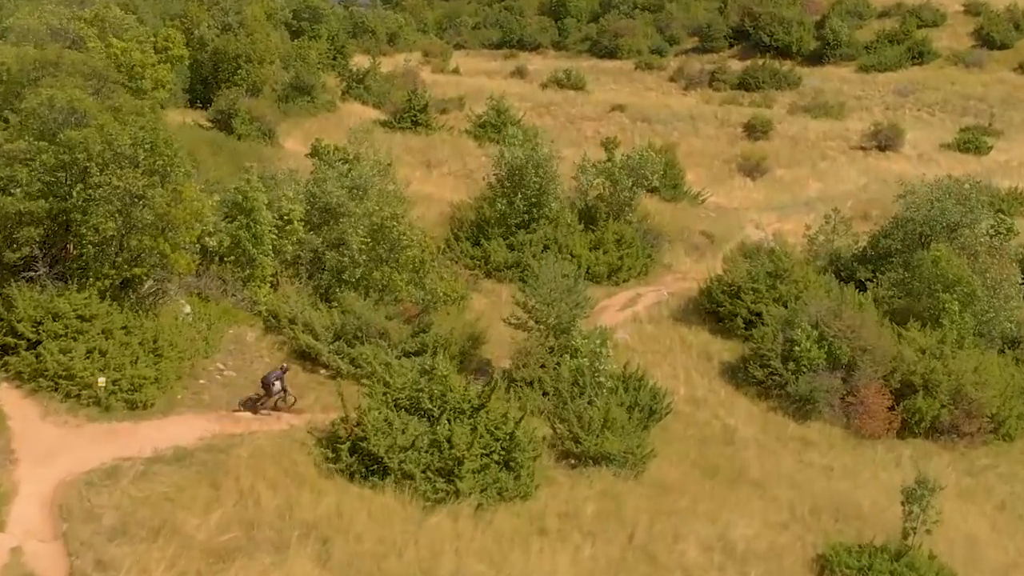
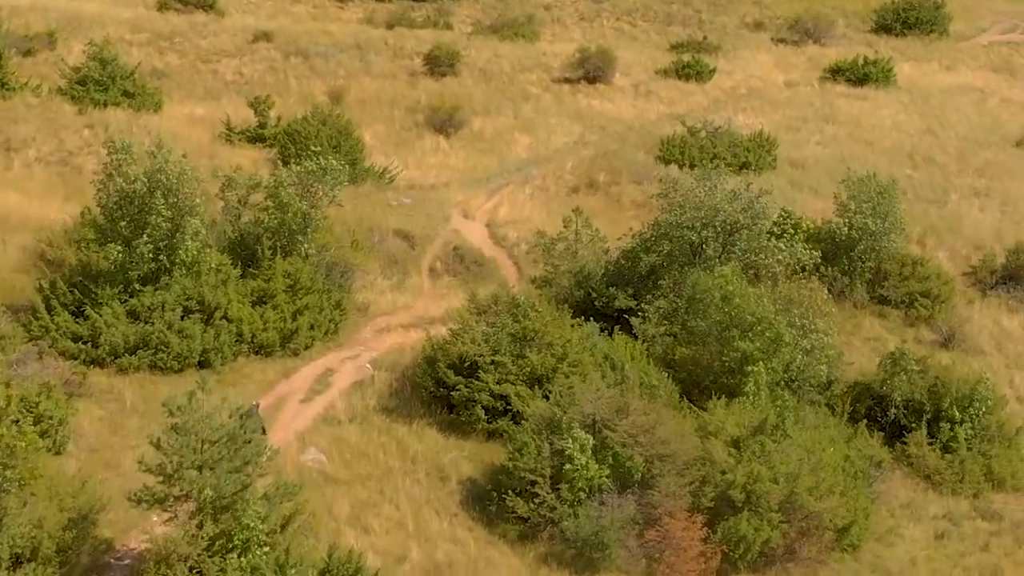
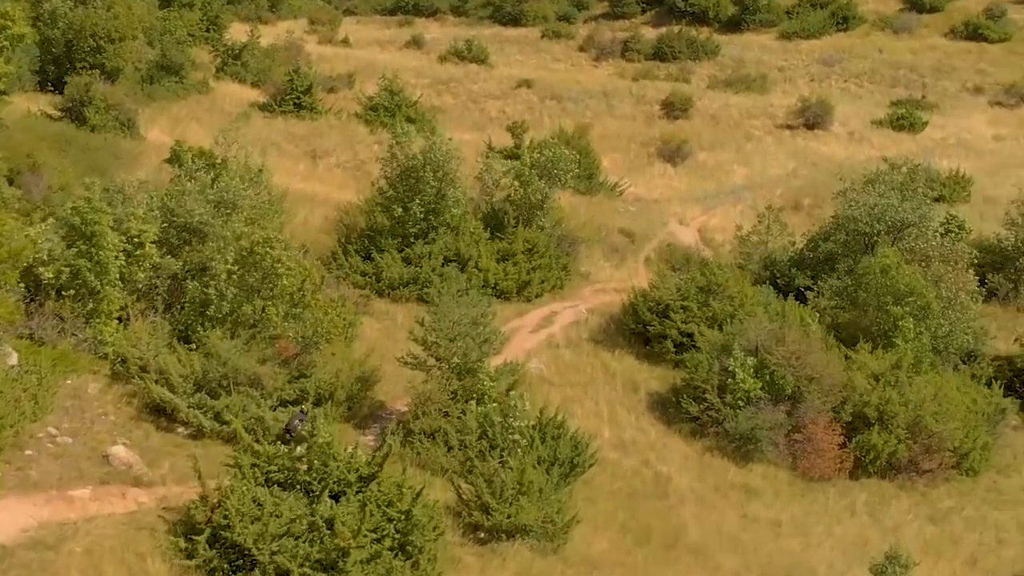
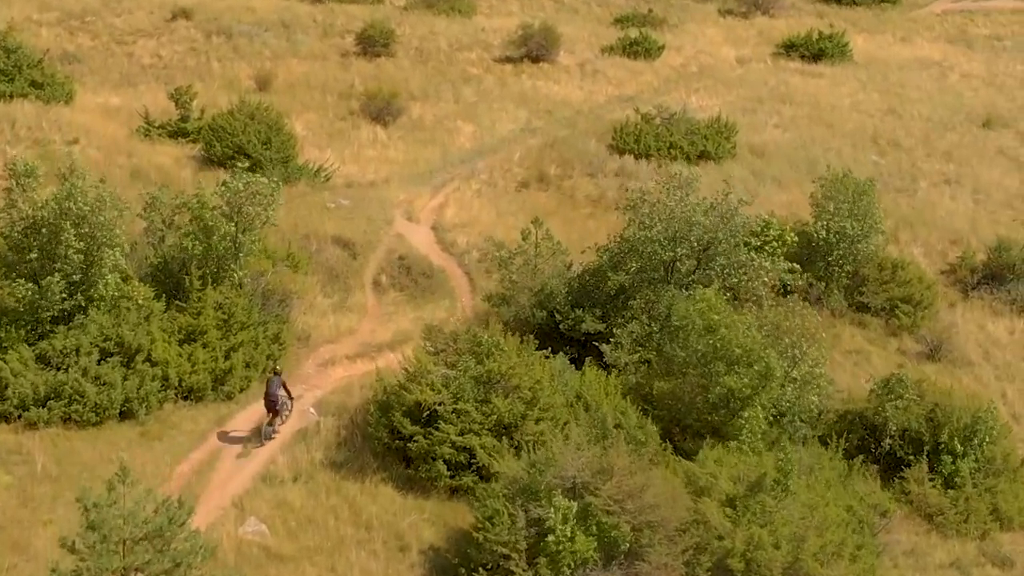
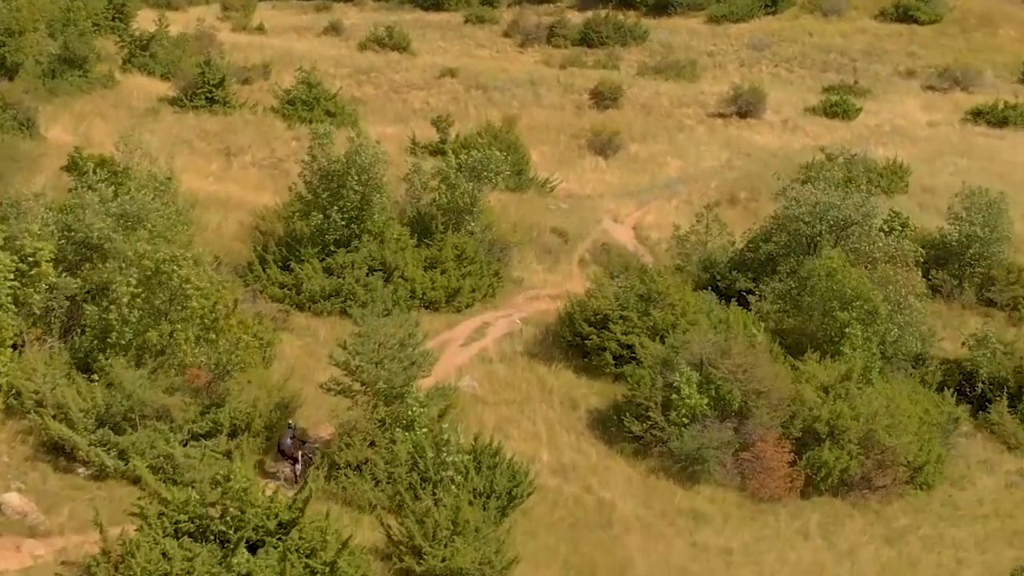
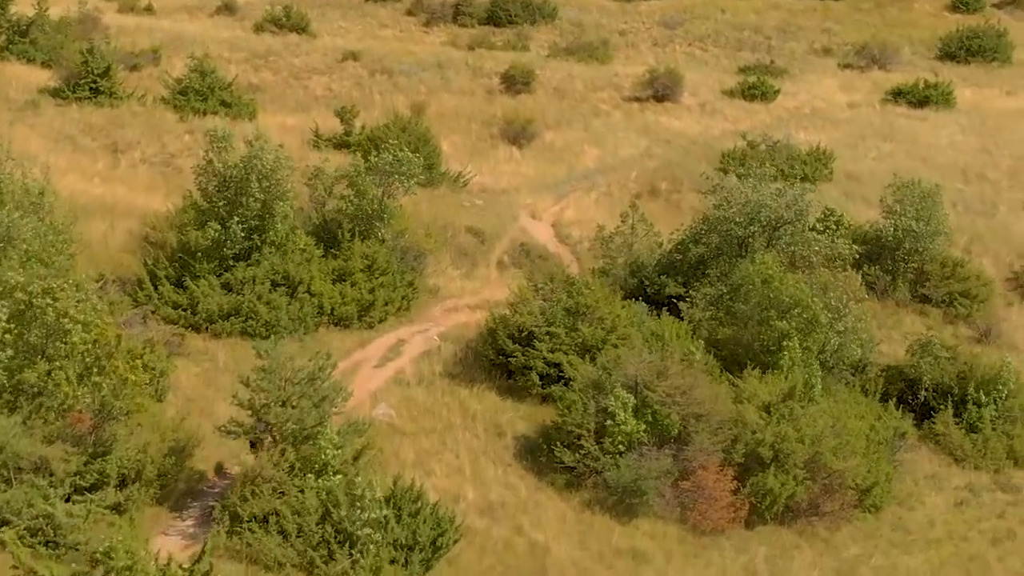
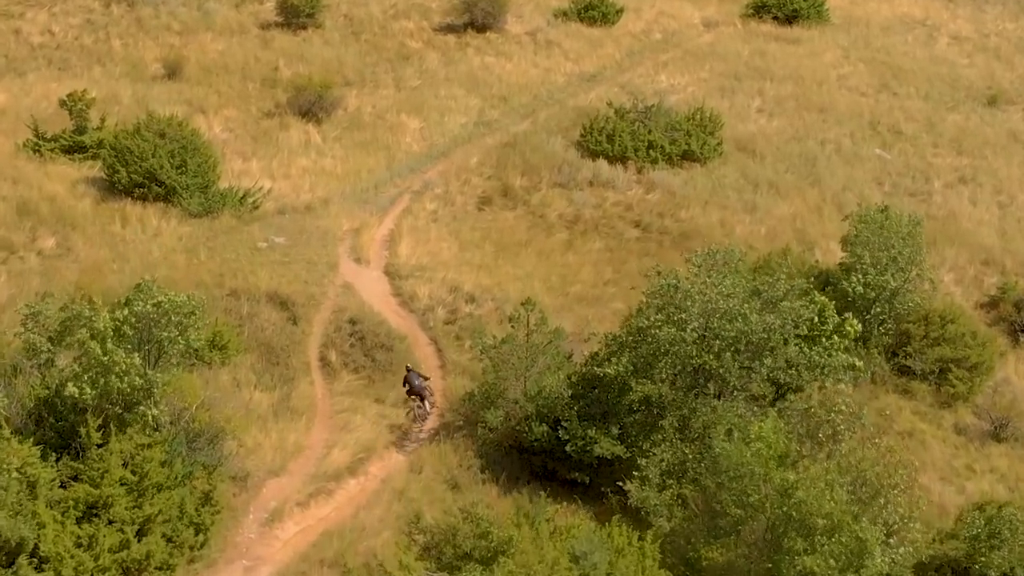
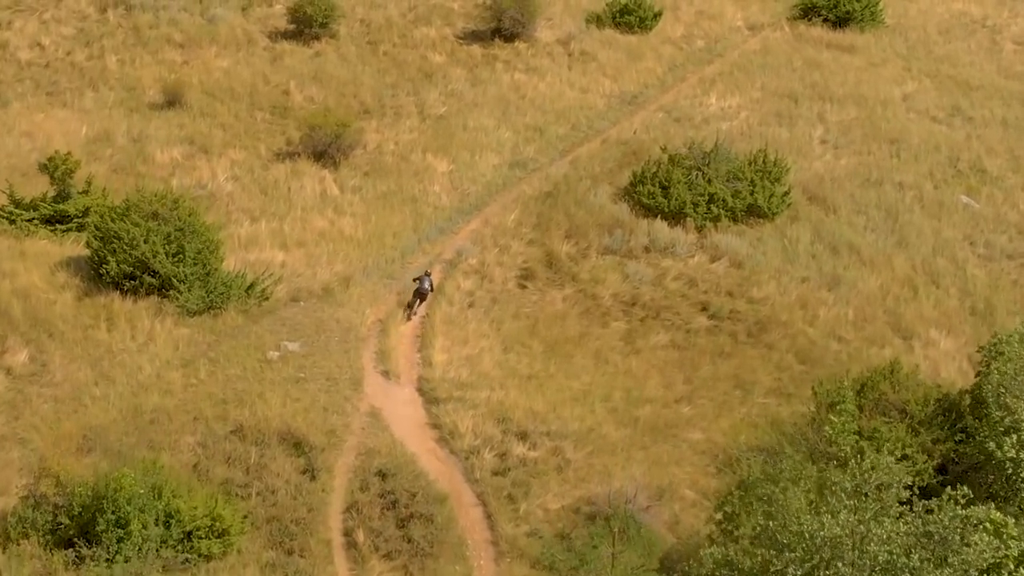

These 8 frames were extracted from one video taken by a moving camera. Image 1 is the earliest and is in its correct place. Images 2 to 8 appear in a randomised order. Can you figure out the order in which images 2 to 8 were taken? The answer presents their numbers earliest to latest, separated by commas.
3, 5, 6, 2, 4, 7, 8
